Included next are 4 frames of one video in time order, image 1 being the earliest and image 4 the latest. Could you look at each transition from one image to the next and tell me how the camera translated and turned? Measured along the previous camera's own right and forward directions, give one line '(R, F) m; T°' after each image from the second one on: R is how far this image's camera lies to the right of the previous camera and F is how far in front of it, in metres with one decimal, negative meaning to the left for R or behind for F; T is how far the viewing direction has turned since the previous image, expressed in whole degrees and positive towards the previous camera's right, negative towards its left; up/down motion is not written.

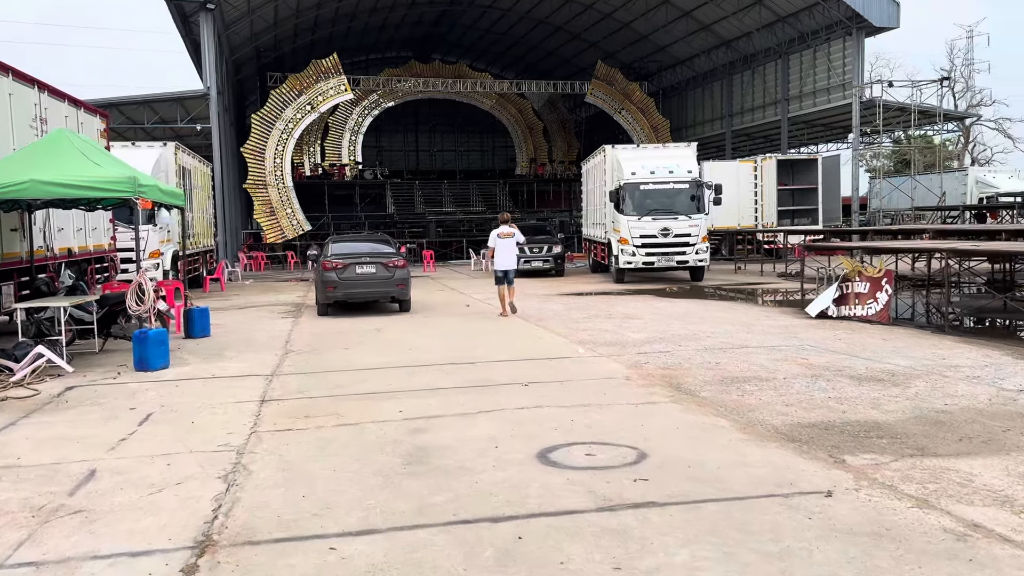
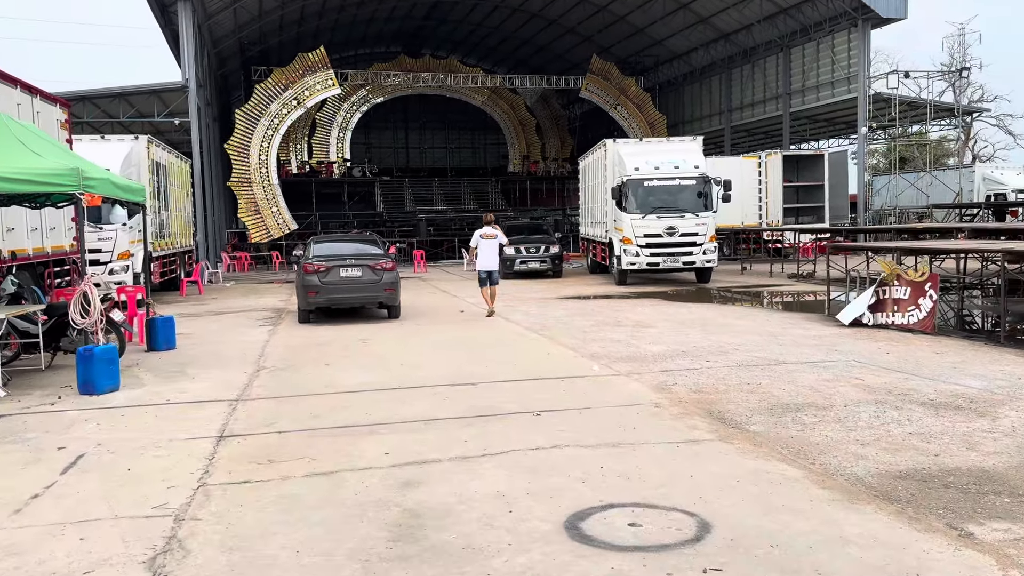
(-0.1, +1.1) m; +1°
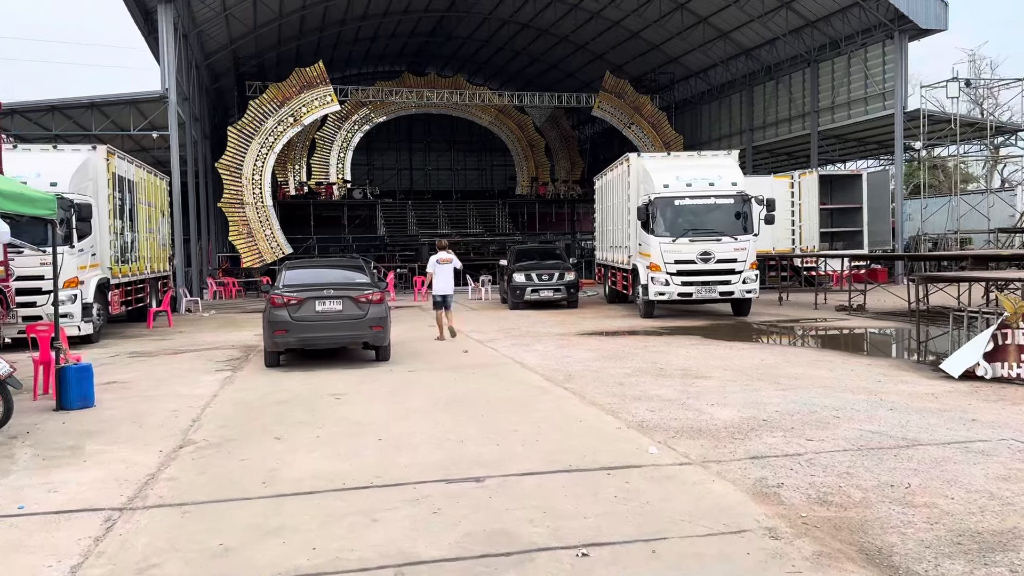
(-0.1, +2.1) m; 0°
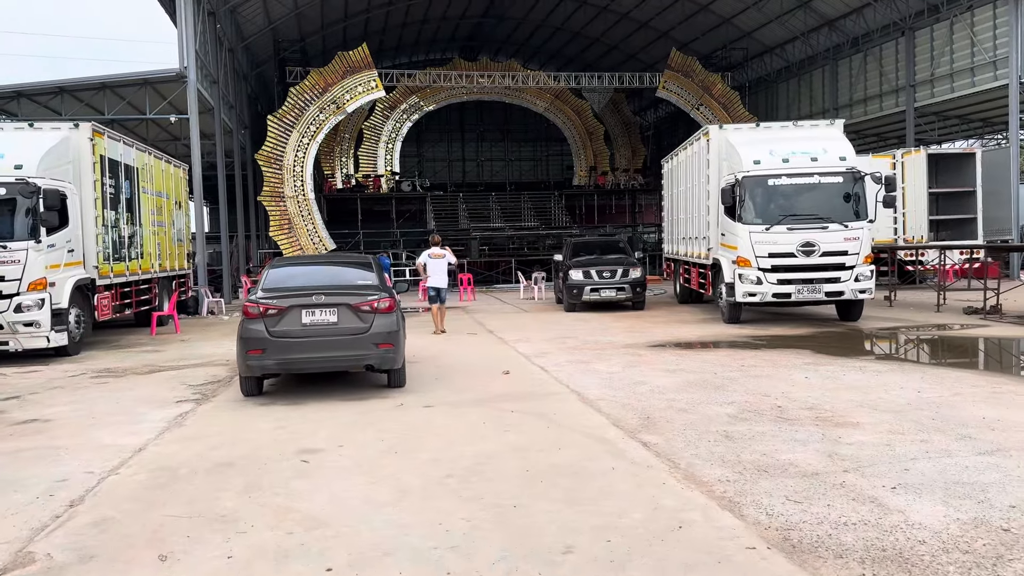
(0.0, +2.5) m; -4°
